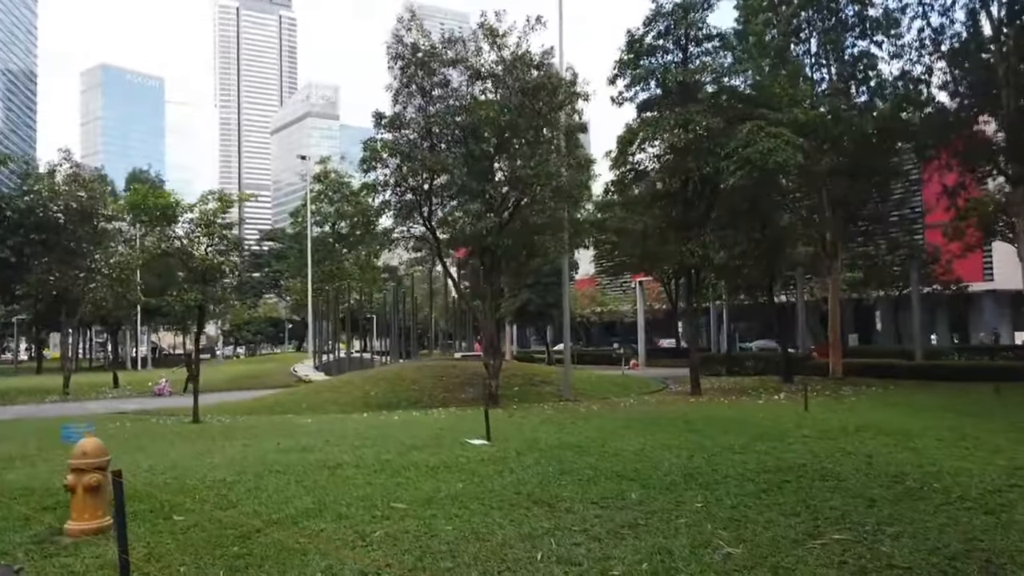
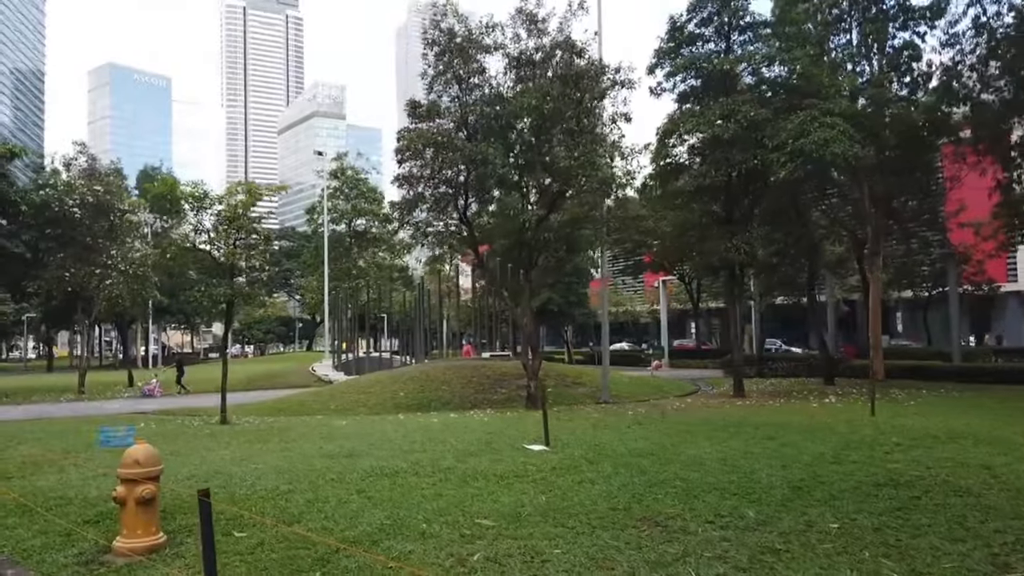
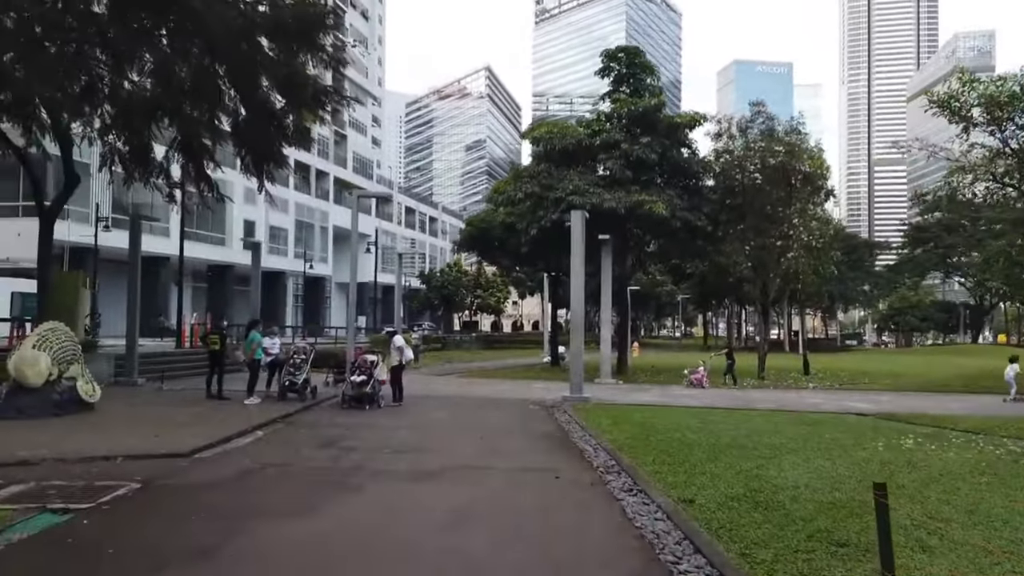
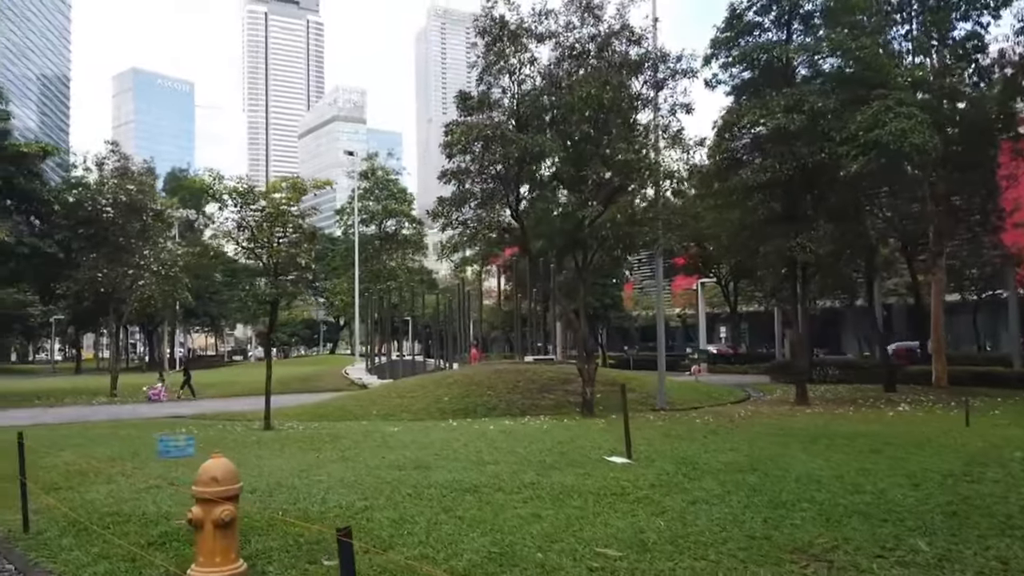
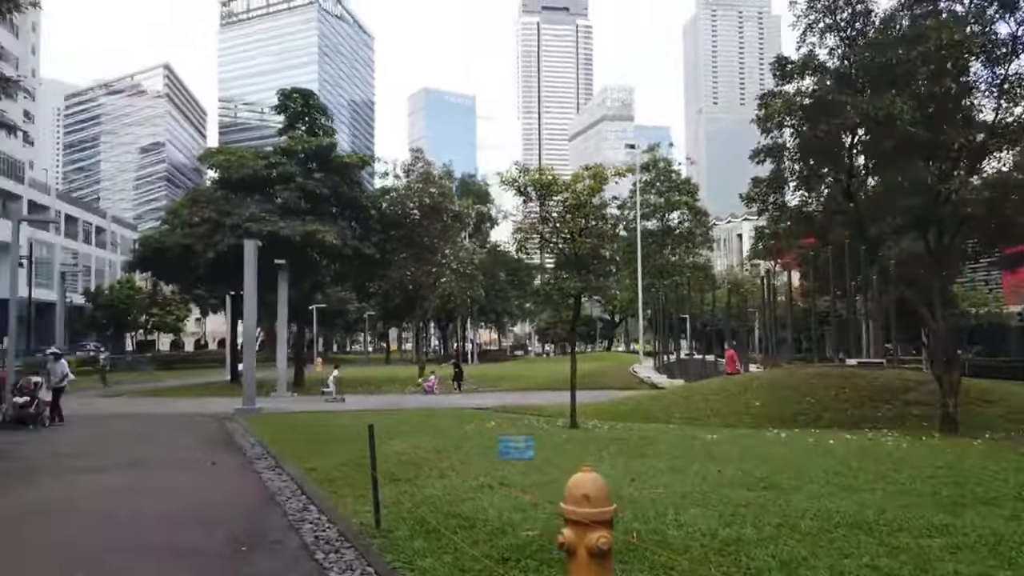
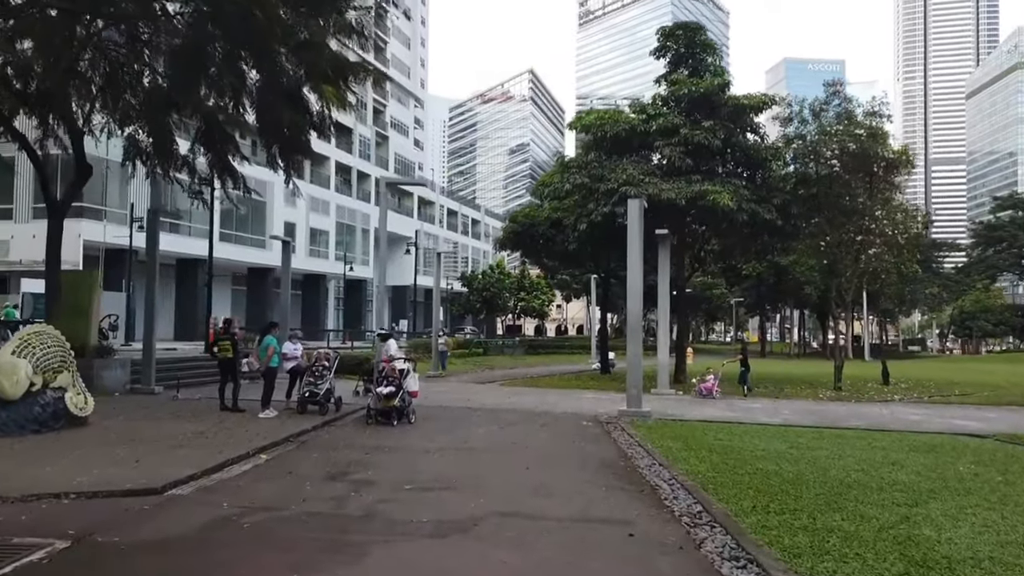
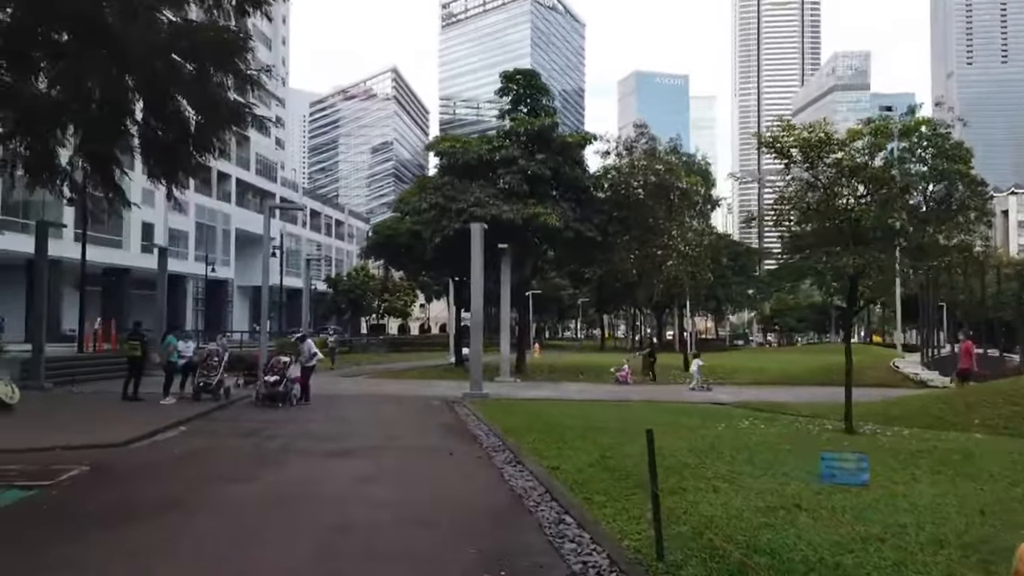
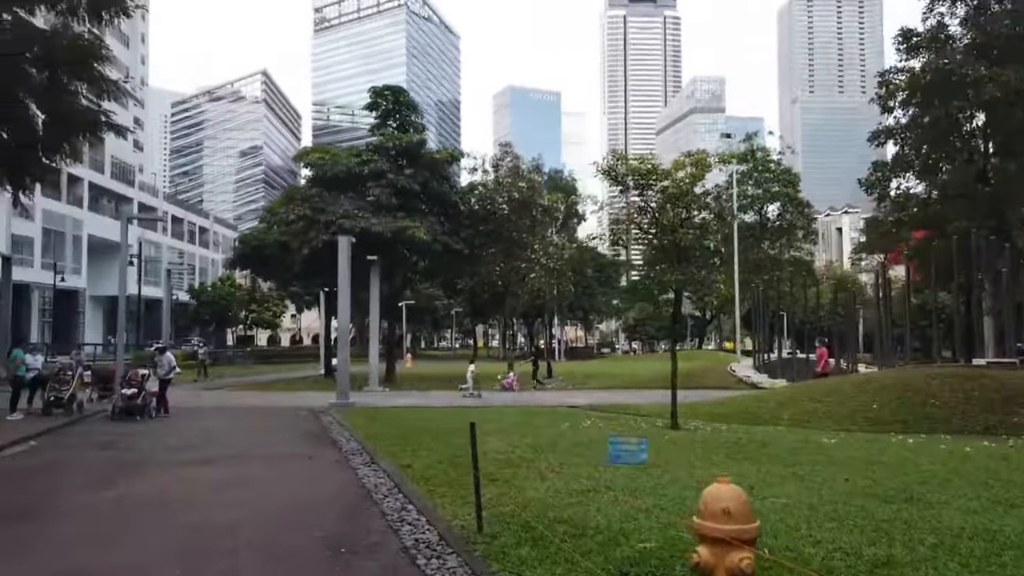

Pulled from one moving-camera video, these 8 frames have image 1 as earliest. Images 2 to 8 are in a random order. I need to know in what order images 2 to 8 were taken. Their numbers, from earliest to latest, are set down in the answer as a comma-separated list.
2, 4, 5, 8, 7, 3, 6
